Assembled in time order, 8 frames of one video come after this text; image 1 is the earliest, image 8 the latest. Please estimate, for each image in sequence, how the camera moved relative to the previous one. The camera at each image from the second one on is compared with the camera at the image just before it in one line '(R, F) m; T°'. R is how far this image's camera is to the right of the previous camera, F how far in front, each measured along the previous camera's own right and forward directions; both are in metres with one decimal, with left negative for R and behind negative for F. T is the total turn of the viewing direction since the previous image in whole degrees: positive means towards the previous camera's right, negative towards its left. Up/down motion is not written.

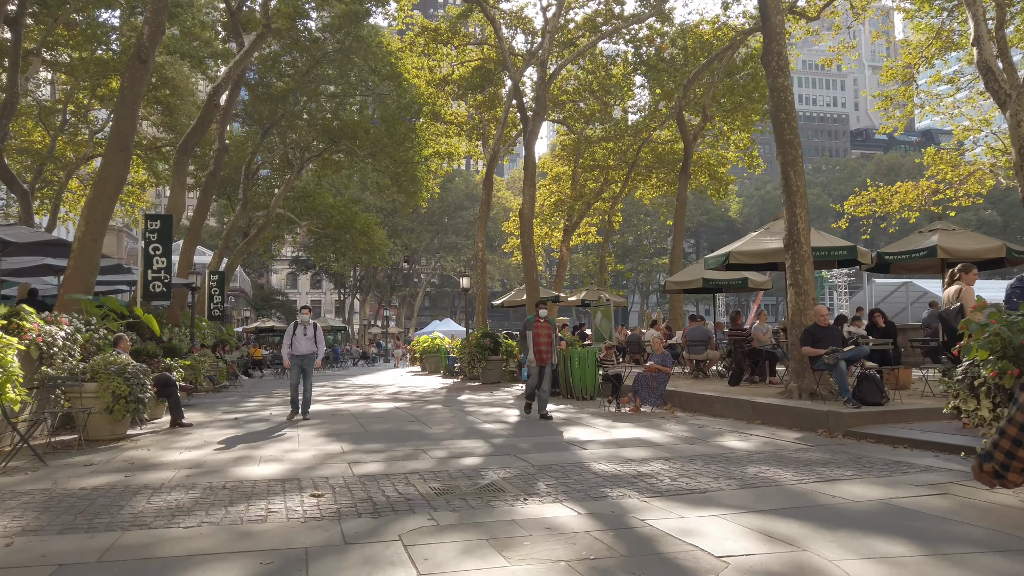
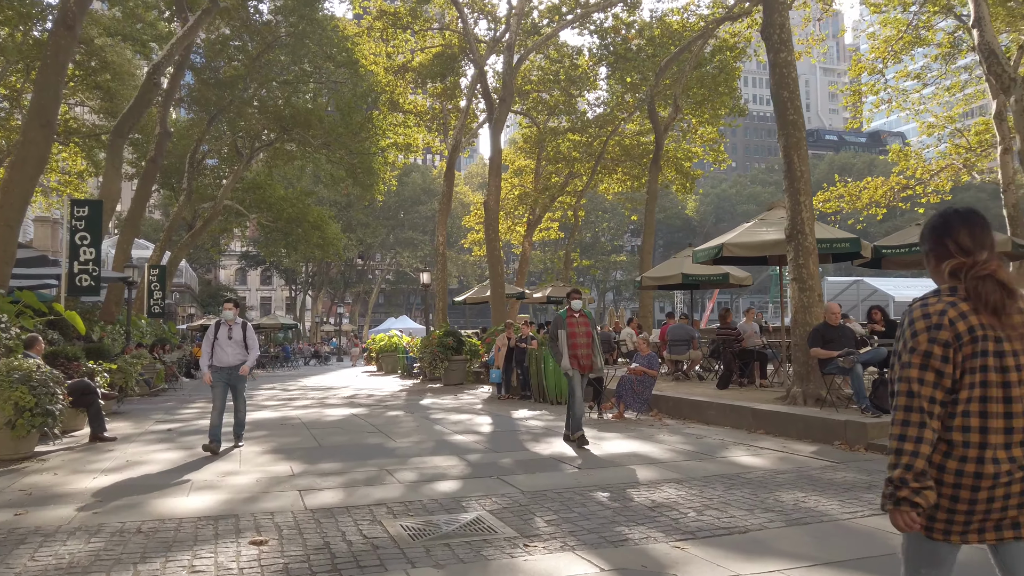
(-0.3, +1.2) m; +3°
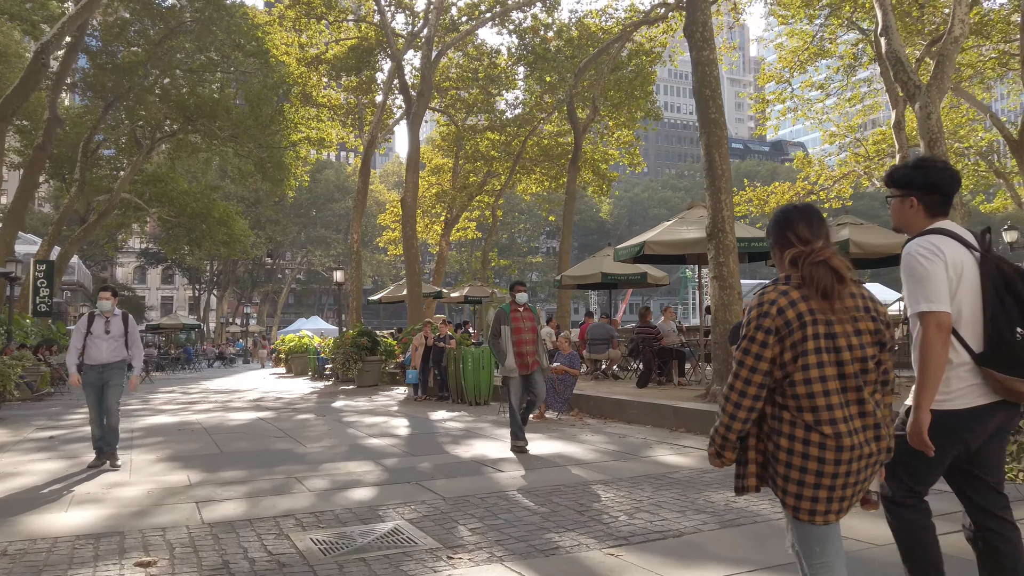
(-0.1, +0.4) m; +6°
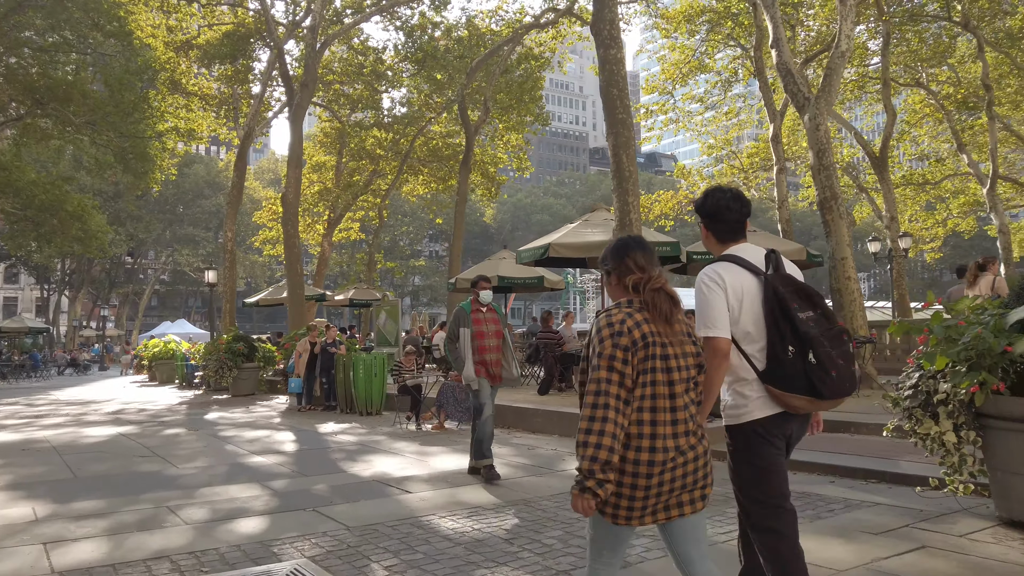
(-0.3, +0.6) m; +9°
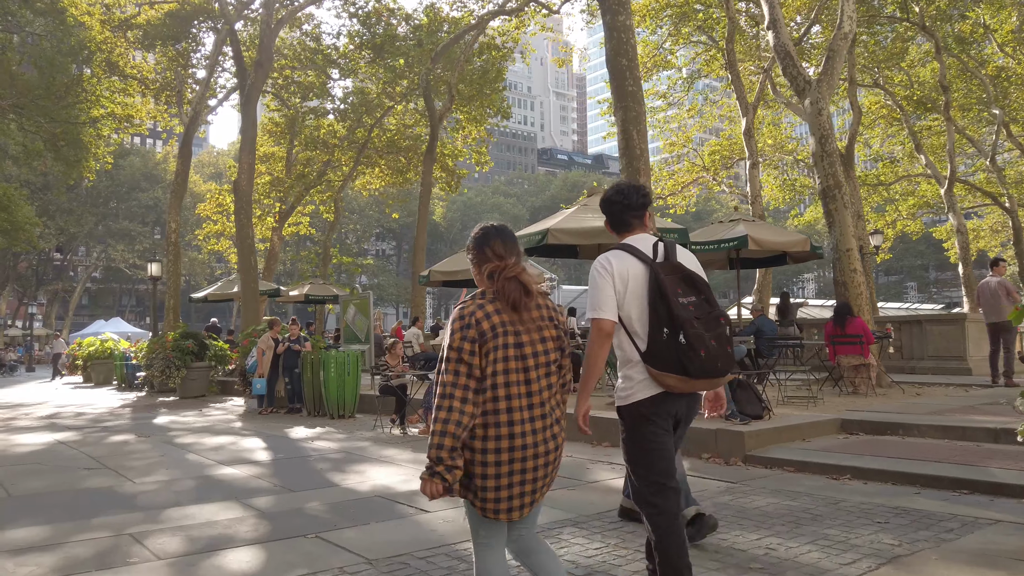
(-0.6, +1.0) m; +4°
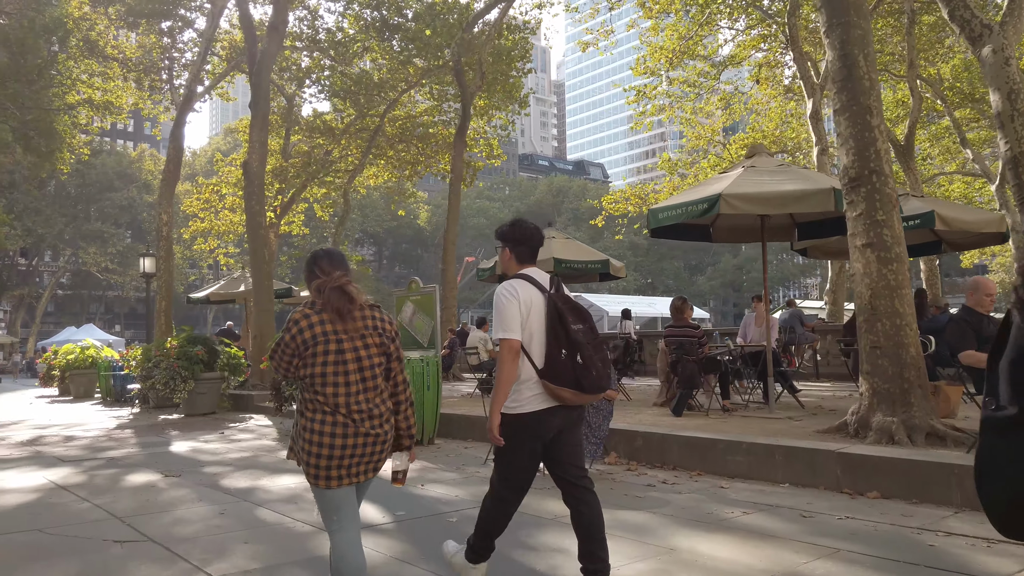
(-1.8, +2.5) m; +2°
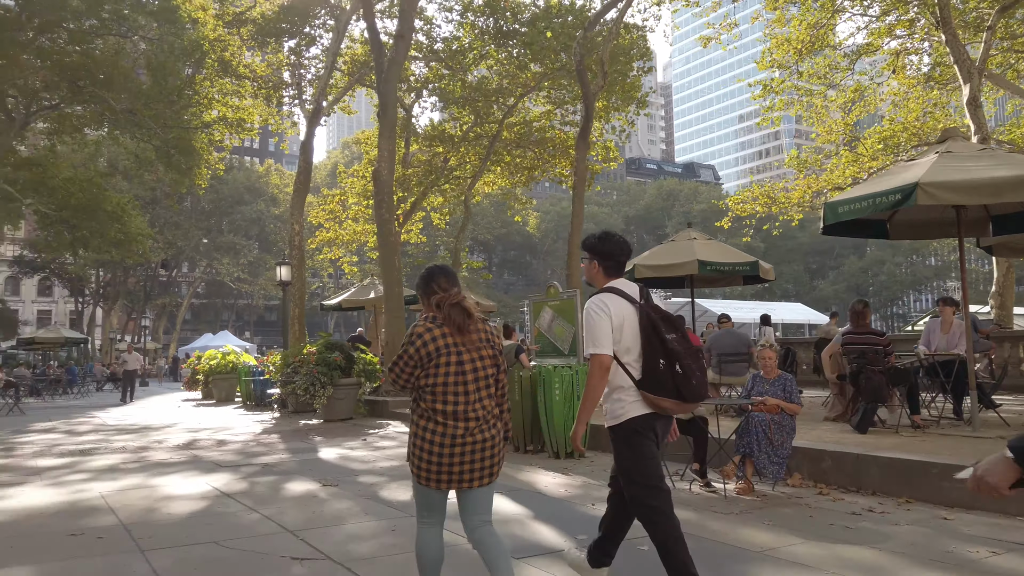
(-0.5, +0.4) m; -8°
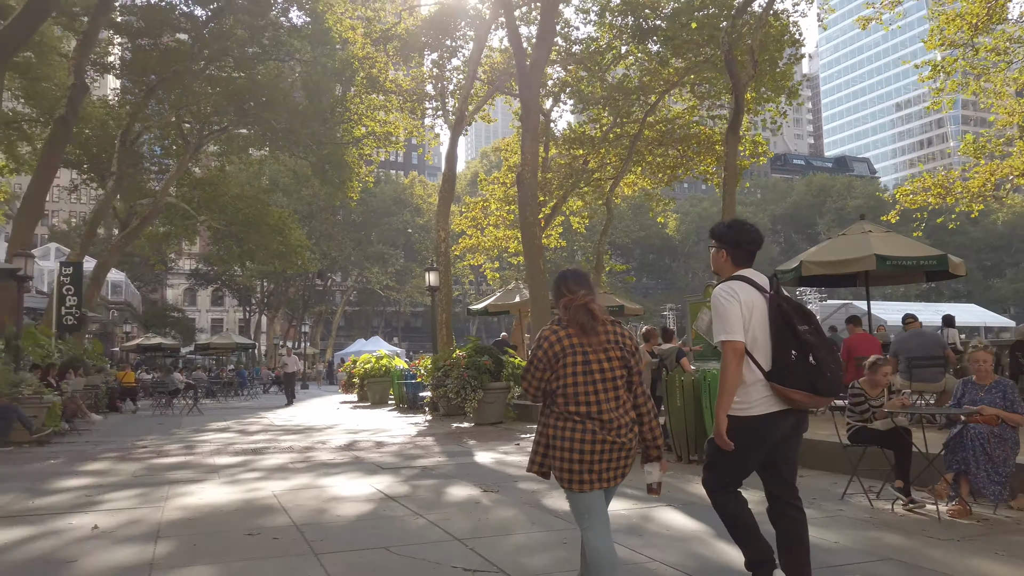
(-0.2, +0.3) m; -10°
